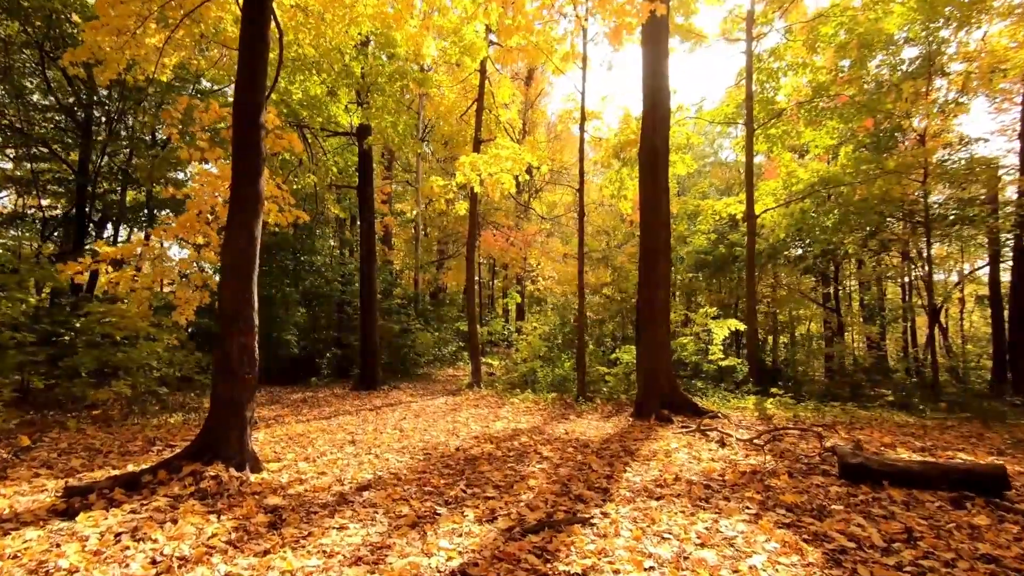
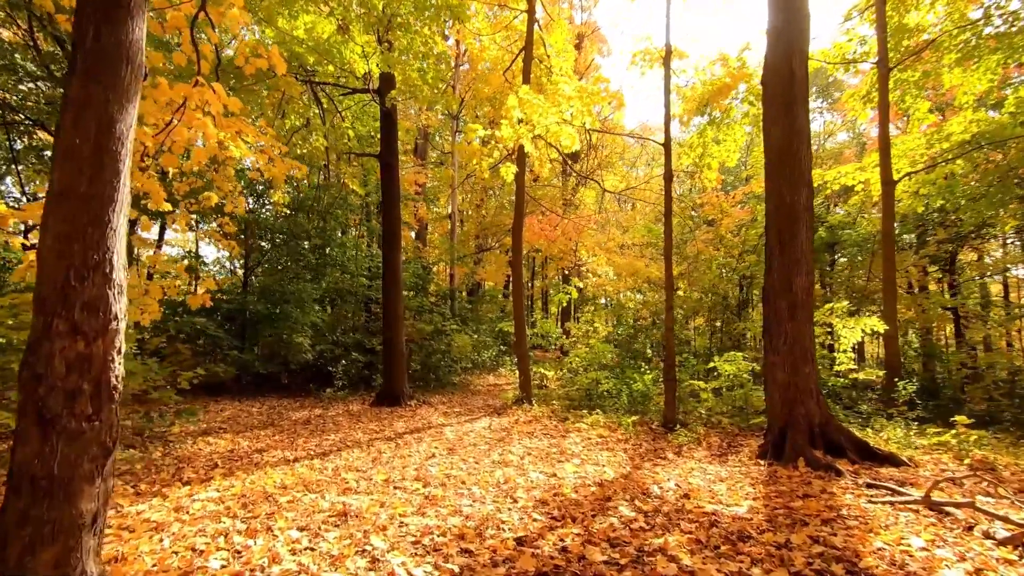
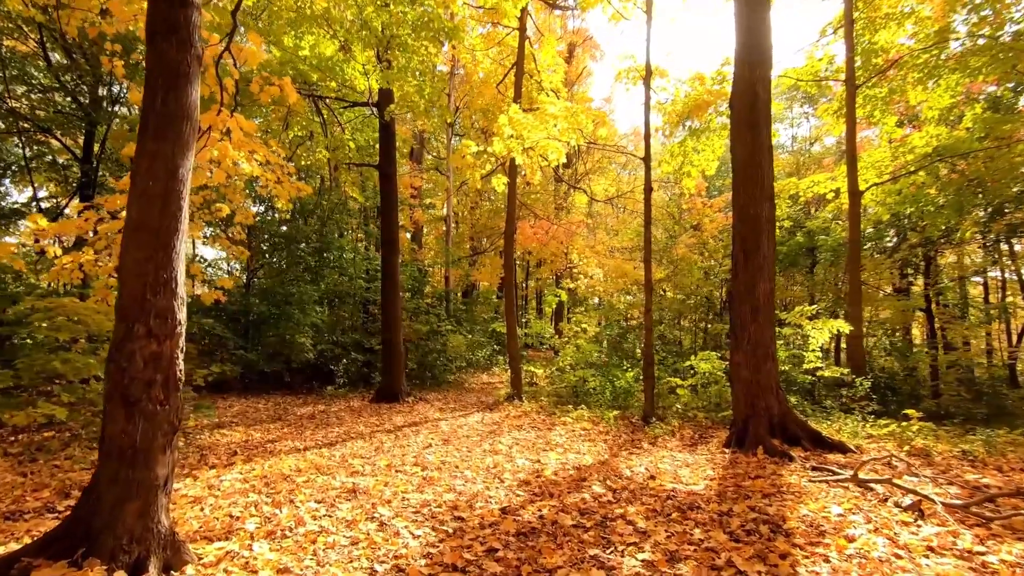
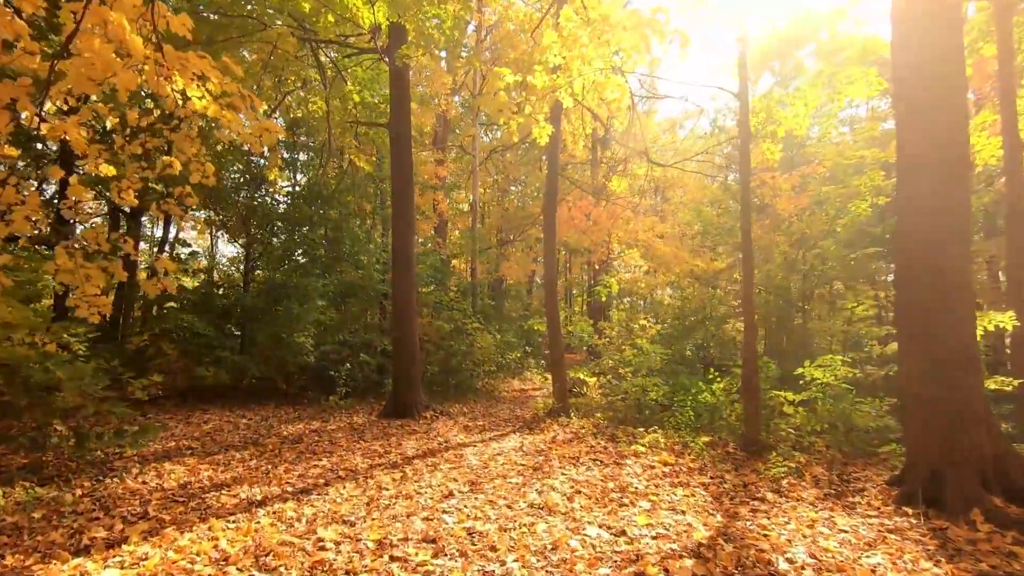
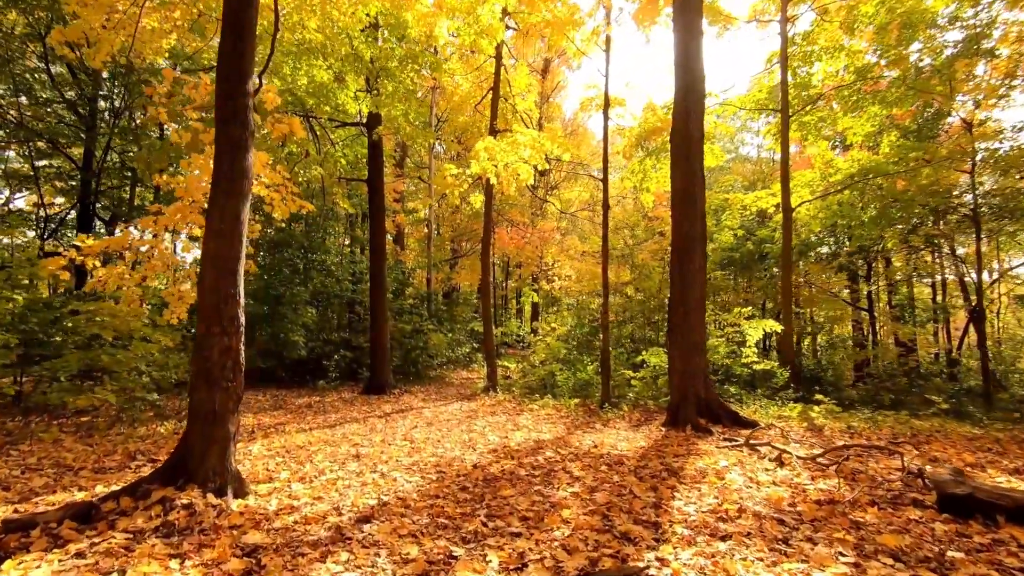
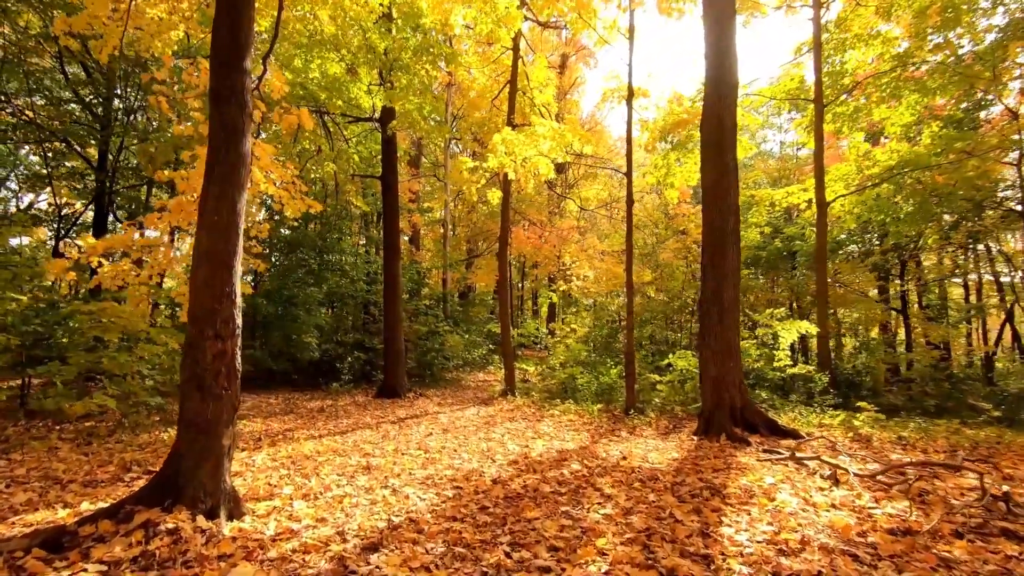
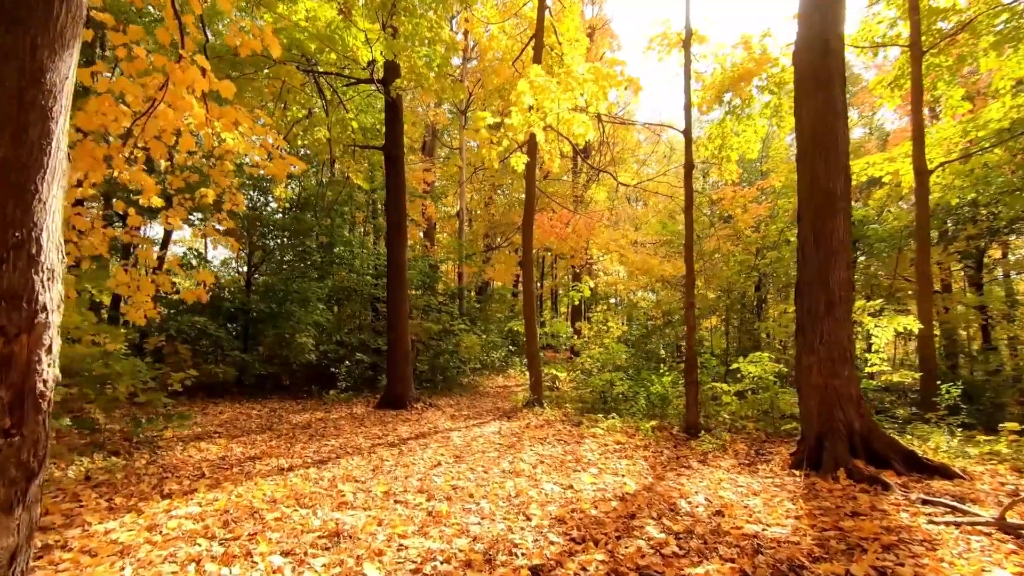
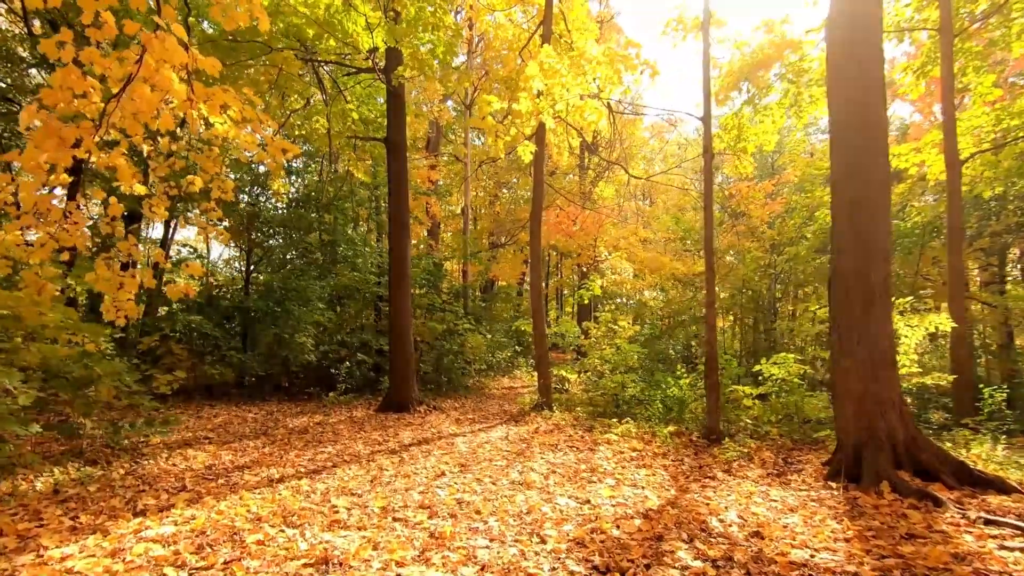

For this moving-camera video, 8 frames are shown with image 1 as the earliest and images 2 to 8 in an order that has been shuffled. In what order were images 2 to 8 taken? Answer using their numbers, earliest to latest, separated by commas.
5, 6, 3, 2, 7, 8, 4
